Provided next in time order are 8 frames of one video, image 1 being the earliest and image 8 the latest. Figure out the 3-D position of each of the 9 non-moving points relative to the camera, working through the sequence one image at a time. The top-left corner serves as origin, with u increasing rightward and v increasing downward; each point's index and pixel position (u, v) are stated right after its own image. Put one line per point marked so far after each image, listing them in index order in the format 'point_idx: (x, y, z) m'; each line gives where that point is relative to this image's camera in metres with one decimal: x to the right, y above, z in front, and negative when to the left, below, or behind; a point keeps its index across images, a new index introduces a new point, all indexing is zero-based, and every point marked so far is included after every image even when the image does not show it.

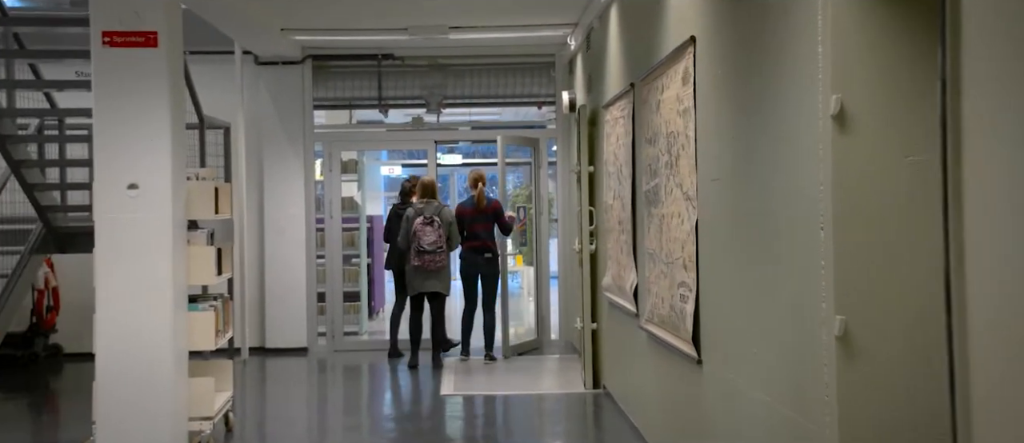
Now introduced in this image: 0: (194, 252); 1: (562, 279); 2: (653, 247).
0: (-1.8, -0.2, +5.6) m
1: (+0.4, -0.5, +8.7) m
2: (+0.6, -0.1, +4.3) m
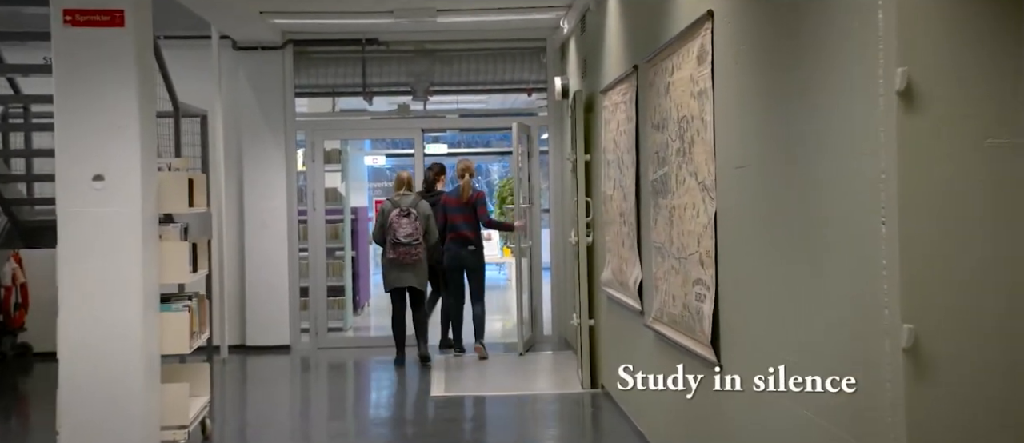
0: (-1.8, -0.1, +5.2) m
1: (+0.4, -0.4, +8.4) m
2: (+0.6, -0.1, +4.0) m
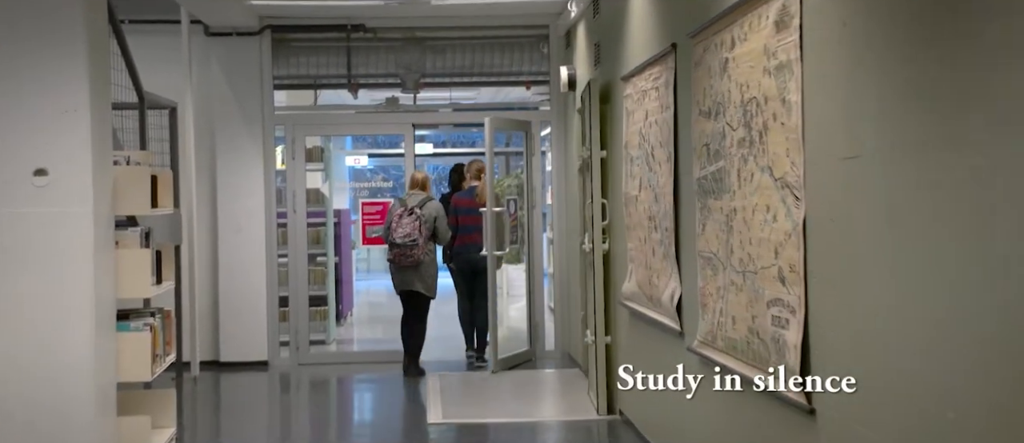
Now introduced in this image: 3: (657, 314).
0: (-1.7, -0.2, +4.5) m
1: (+0.4, -0.5, +7.7) m
2: (+0.7, -0.1, +3.4) m
3: (+0.6, -0.4, +4.3) m
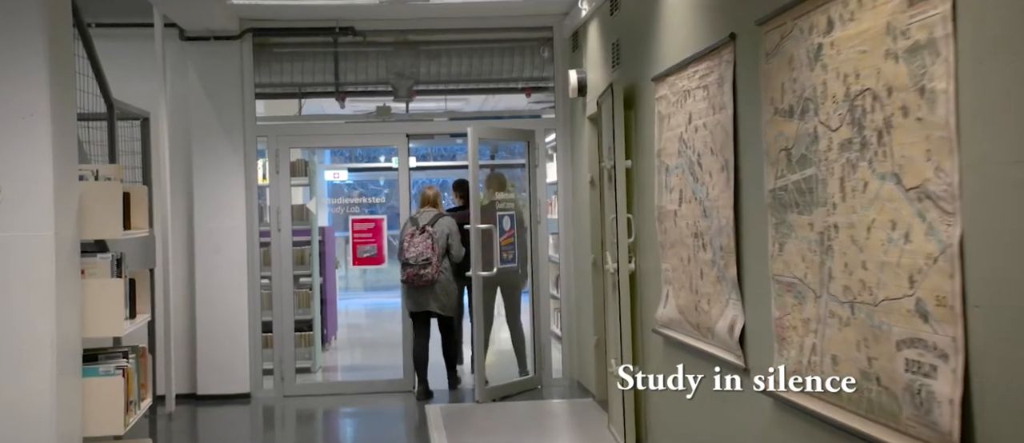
0: (-1.6, -0.2, +3.9) m
1: (+0.4, -0.6, +7.2) m
2: (+0.8, -0.2, +2.8) m
3: (+0.7, -0.5, +3.8) m
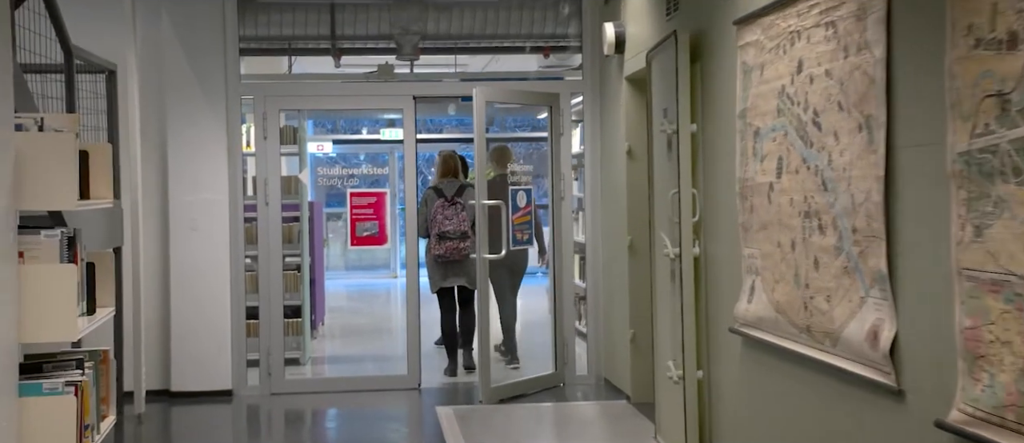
0: (-1.4, -0.1, +3.1) m
1: (+0.5, -0.4, +6.3) m
2: (+1.0, -0.1, +2.0) m
3: (+0.9, -0.4, +2.9) m
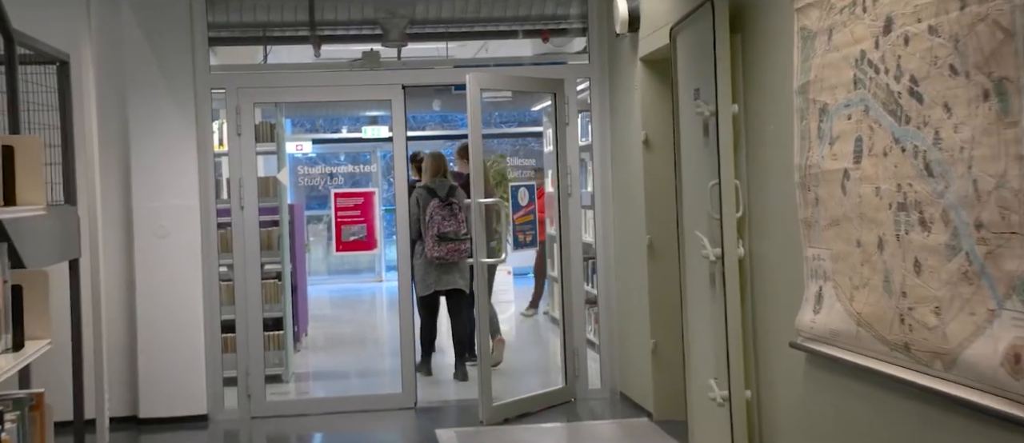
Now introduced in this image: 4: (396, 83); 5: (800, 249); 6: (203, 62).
0: (-1.4, -0.2, +2.4) m
1: (+0.5, -0.4, +5.7) m
2: (+1.1, -0.1, +1.4) m
3: (+1.0, -0.4, +2.4) m
4: (-0.7, +0.8, +5.7) m
5: (+0.9, -0.1, +3.2) m
6: (-1.7, +0.9, +5.6) m
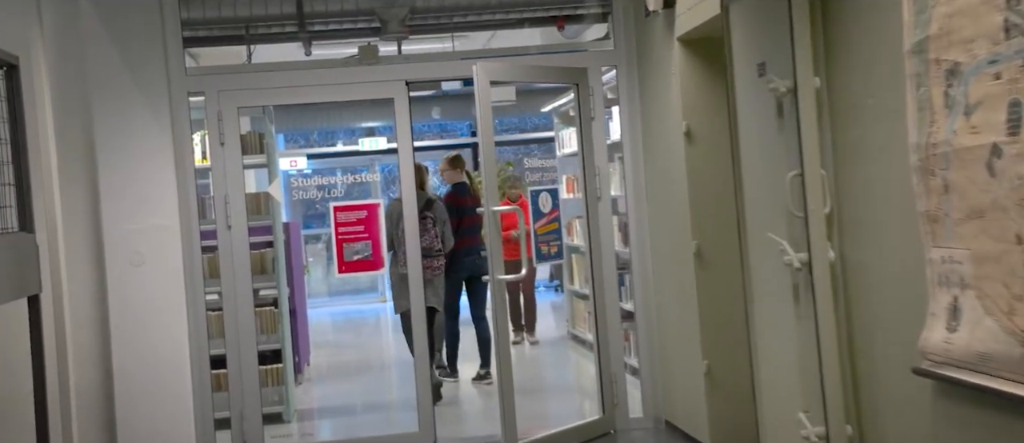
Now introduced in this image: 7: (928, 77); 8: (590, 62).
0: (-1.2, -0.2, +1.8) m
1: (+0.6, -0.4, +5.1) m
2: (+1.2, 0.0, +0.8) m
3: (+1.1, -0.3, +1.7) m
4: (-0.6, +0.7, +5.1) m
5: (+1.0, -0.1, +2.5) m
6: (-1.6, +0.8, +4.9) m
7: (+1.0, +0.4, +2.4) m
8: (+0.4, +0.8, +5.2) m
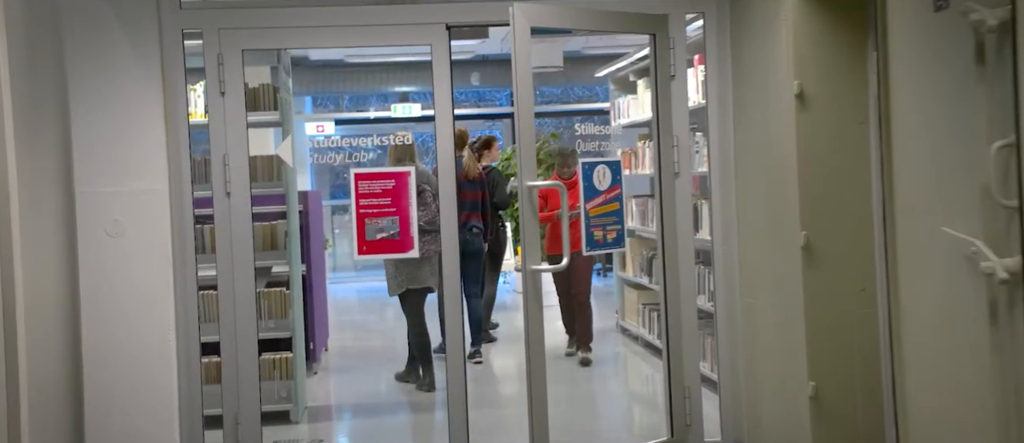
0: (-1.1, -0.2, +0.9) m
1: (+0.9, -0.4, +4.2) m
2: (+1.3, -0.1, -0.2) m
3: (+1.3, -0.4, +0.8) m
4: (-0.3, +0.8, +4.2) m
5: (+1.2, -0.1, +1.6) m
6: (-1.4, +0.9, +4.1) m
7: (+1.2, +0.4, +1.5) m
8: (+0.7, +0.9, +4.2) m
